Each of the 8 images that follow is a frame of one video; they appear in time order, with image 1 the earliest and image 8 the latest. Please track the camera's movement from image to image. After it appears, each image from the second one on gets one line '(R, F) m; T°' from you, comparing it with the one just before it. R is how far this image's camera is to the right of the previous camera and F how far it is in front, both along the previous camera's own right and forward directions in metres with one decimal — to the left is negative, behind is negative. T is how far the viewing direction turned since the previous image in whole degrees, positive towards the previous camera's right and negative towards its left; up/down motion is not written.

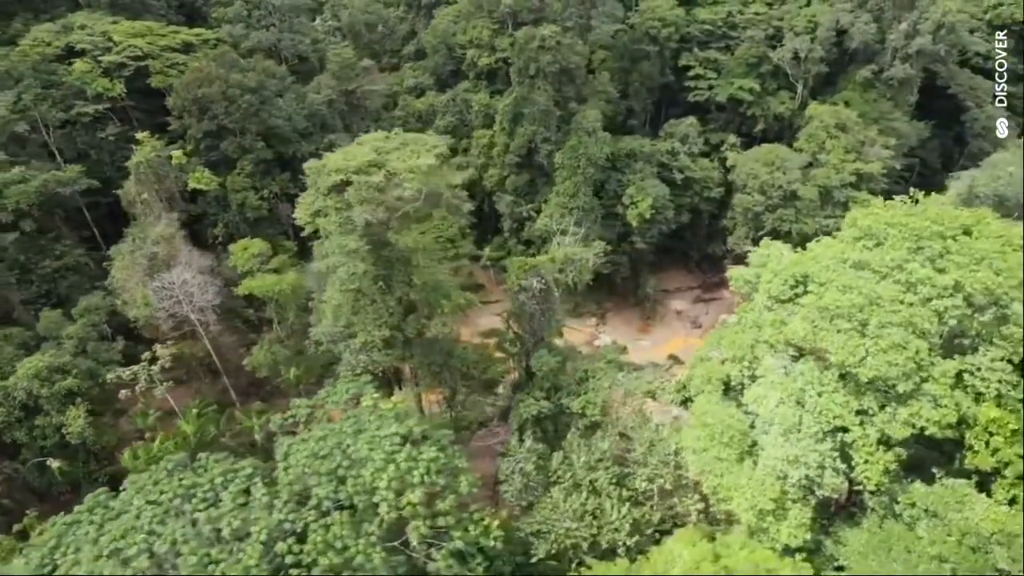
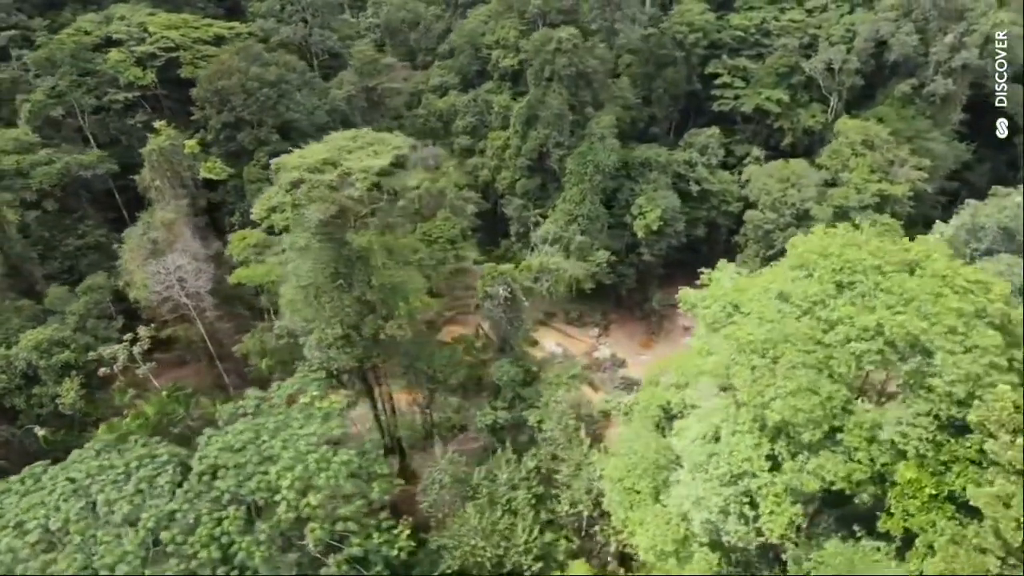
(+2.4, +0.4) m; -5°
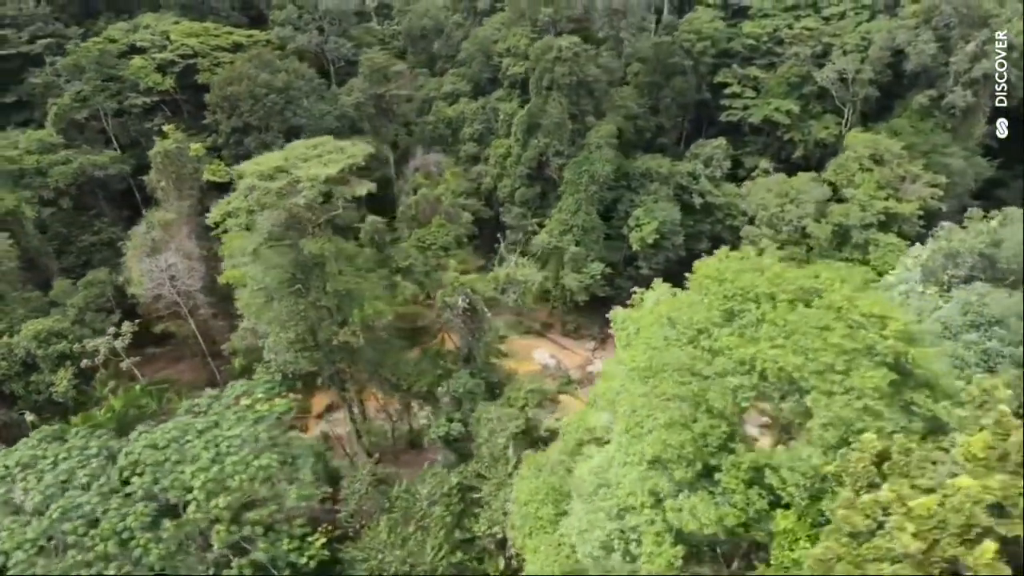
(+2.3, +0.2) m; -5°
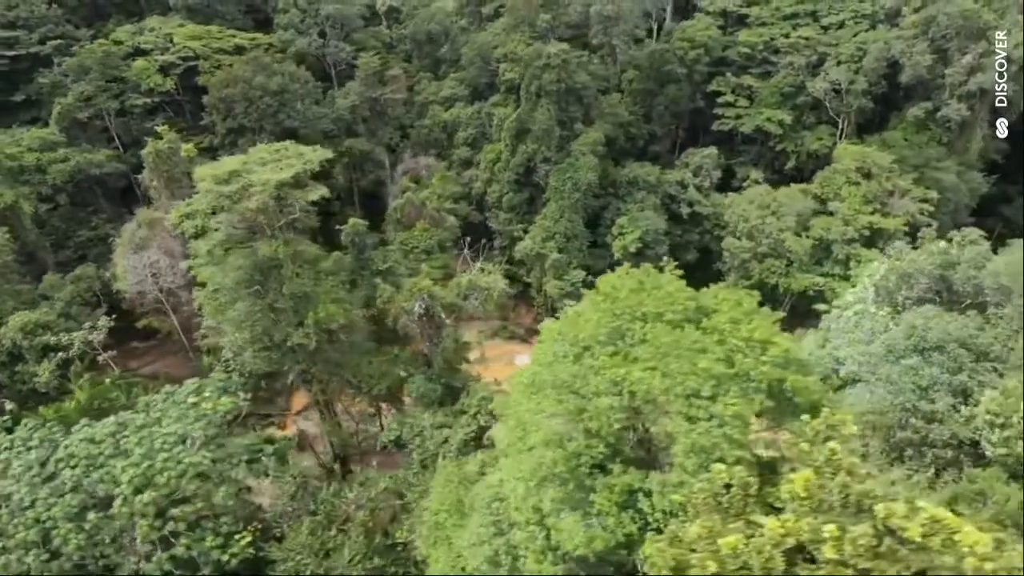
(+1.8, 0.0) m; -3°
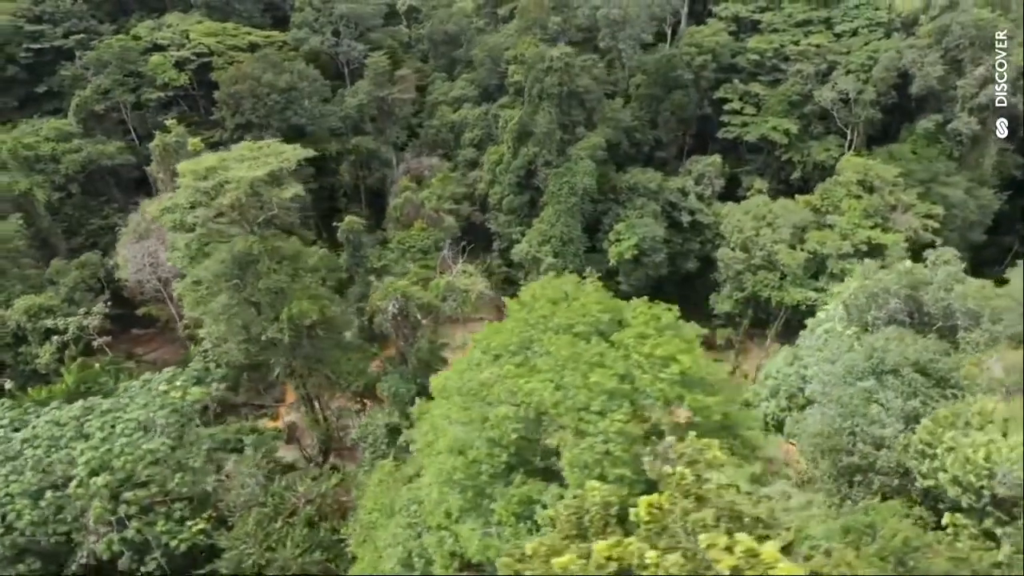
(+1.4, +0.1) m; -3°
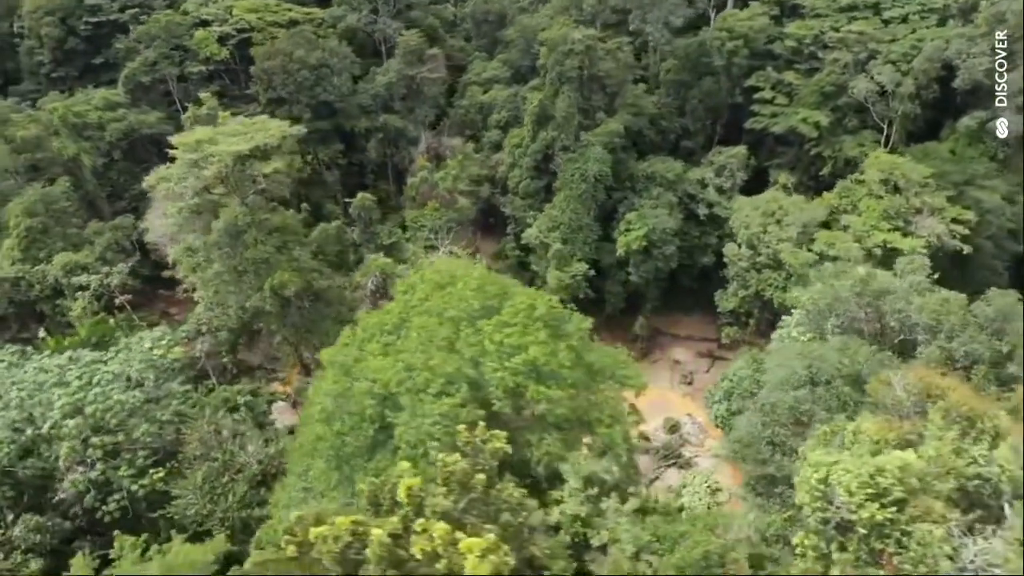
(+2.3, +0.1) m; -6°
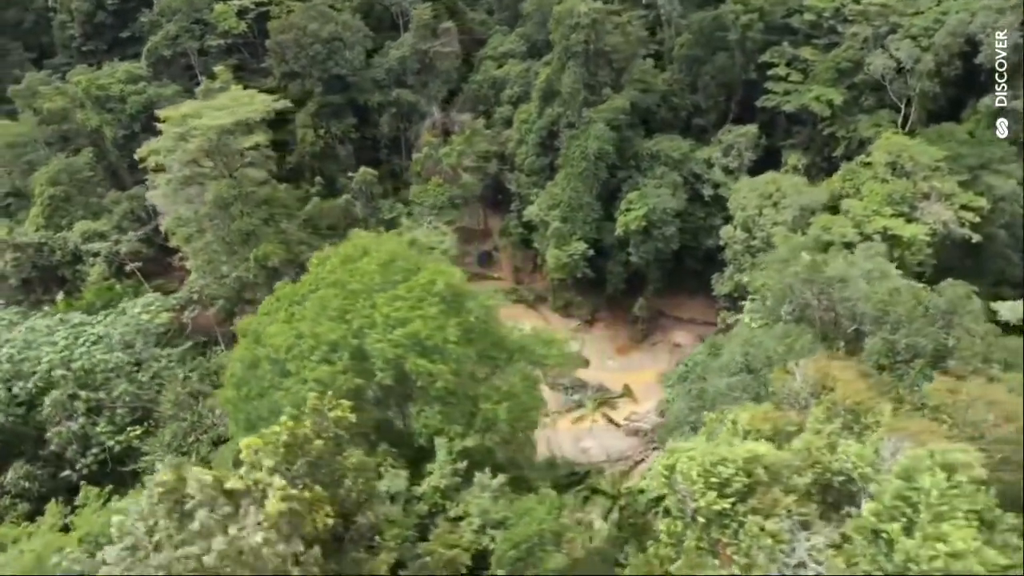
(+1.7, 0.0) m; -4°
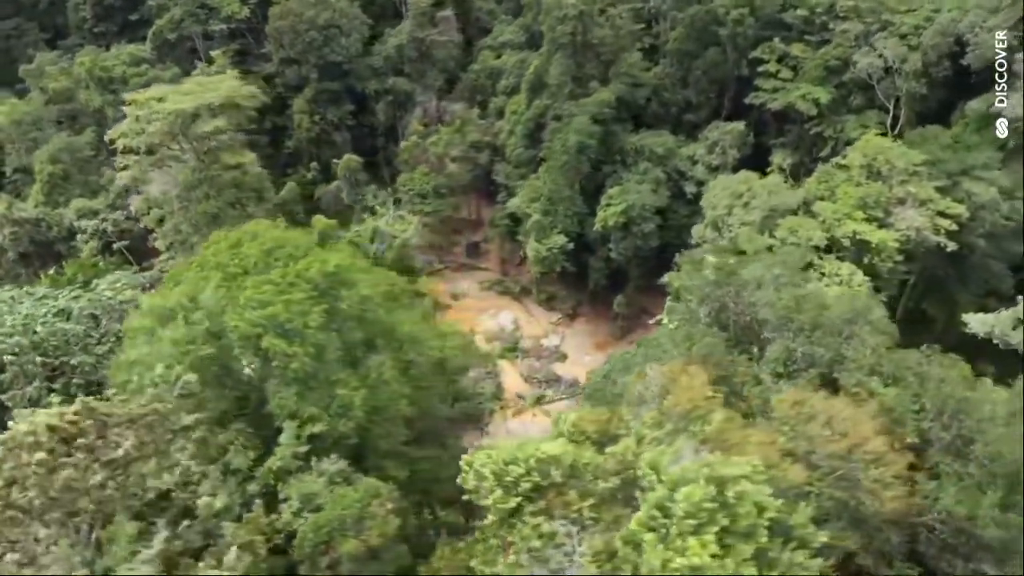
(+2.0, 0.0) m; -3°
